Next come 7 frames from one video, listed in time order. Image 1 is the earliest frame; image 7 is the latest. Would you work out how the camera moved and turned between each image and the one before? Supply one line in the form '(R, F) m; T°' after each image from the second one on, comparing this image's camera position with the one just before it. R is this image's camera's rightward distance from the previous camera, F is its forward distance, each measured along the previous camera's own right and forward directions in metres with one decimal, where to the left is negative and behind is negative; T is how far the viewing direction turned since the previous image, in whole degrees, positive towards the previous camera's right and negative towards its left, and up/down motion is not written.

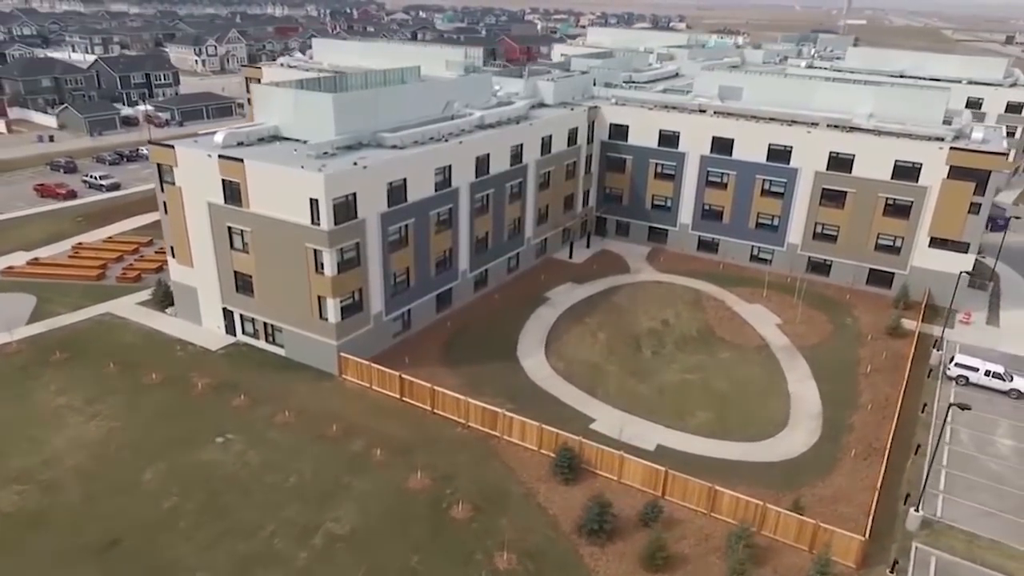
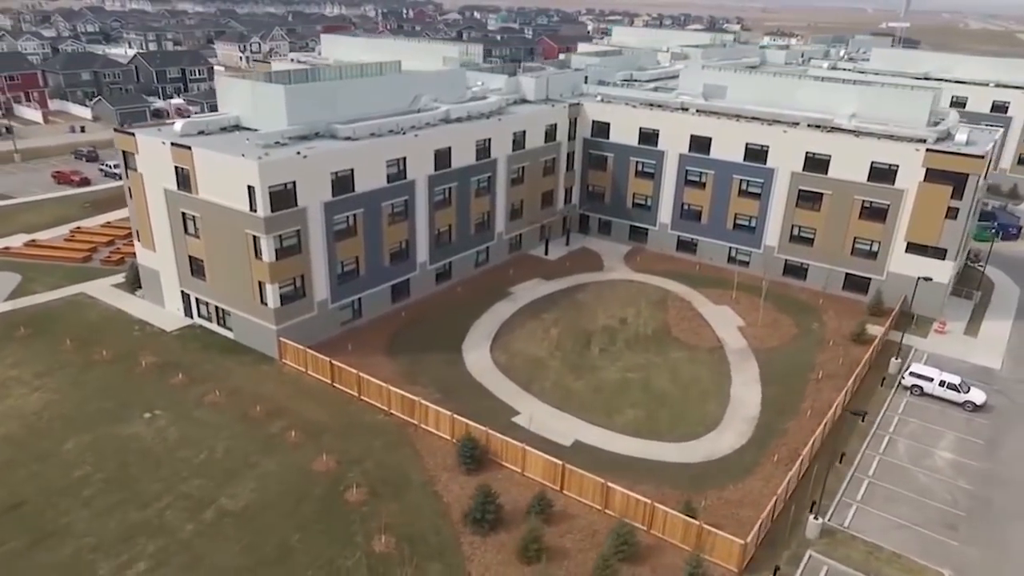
(+6.6, +0.1) m; -4°
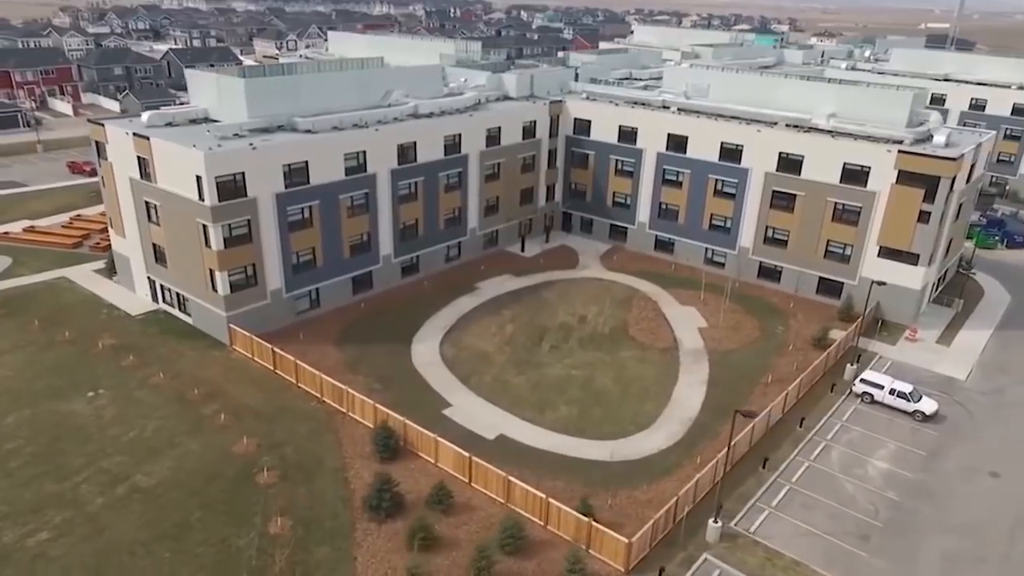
(+5.9, 0.0) m; -4°
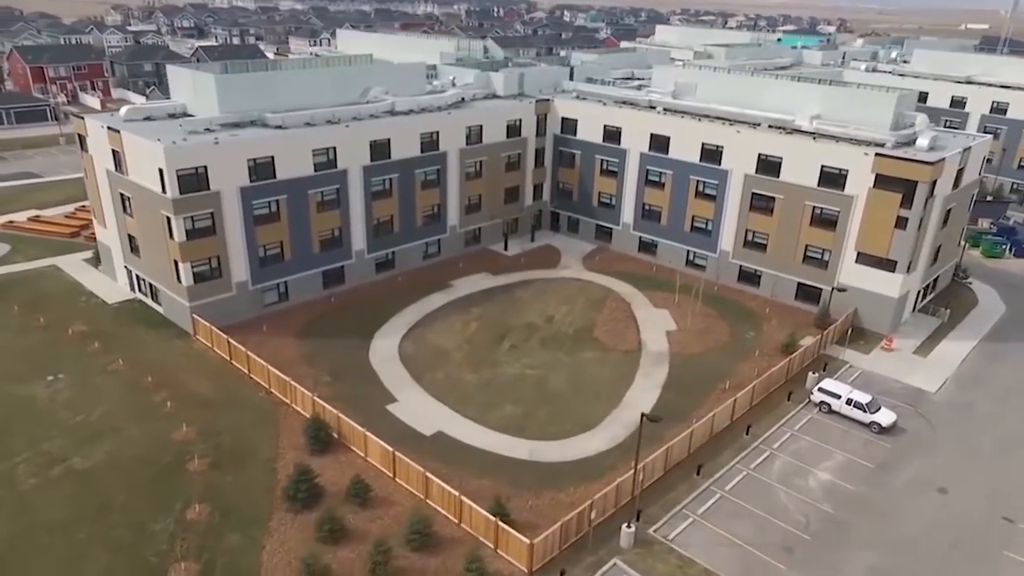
(+5.1, +0.2) m; -3°
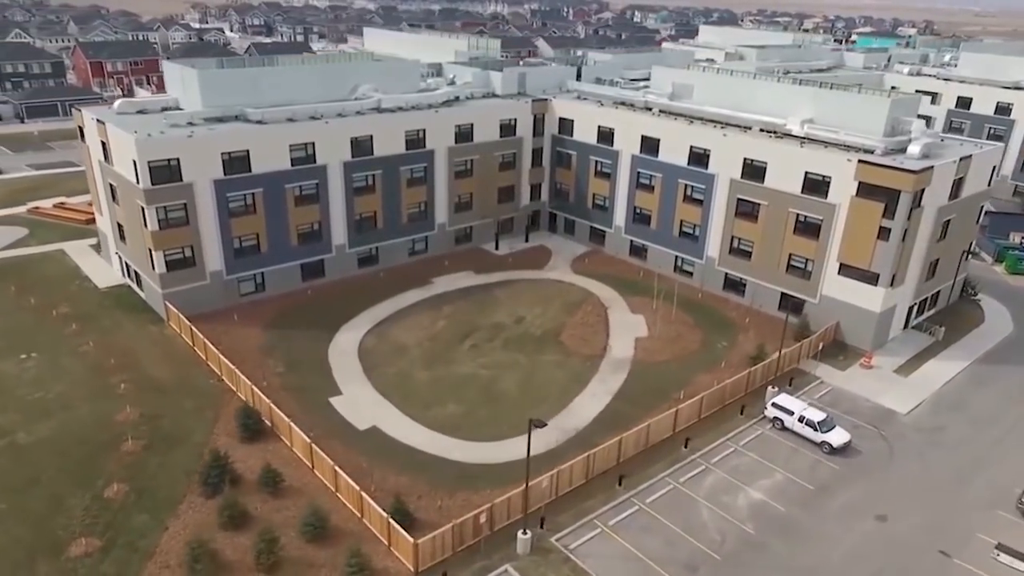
(+6.4, +0.5) m; -5°
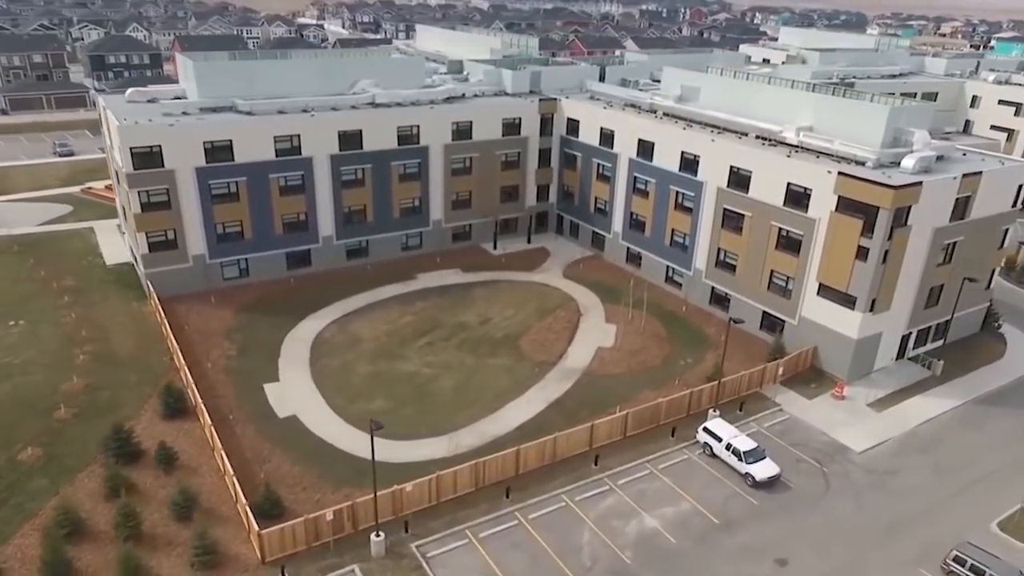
(+9.1, +1.5) m; -9°
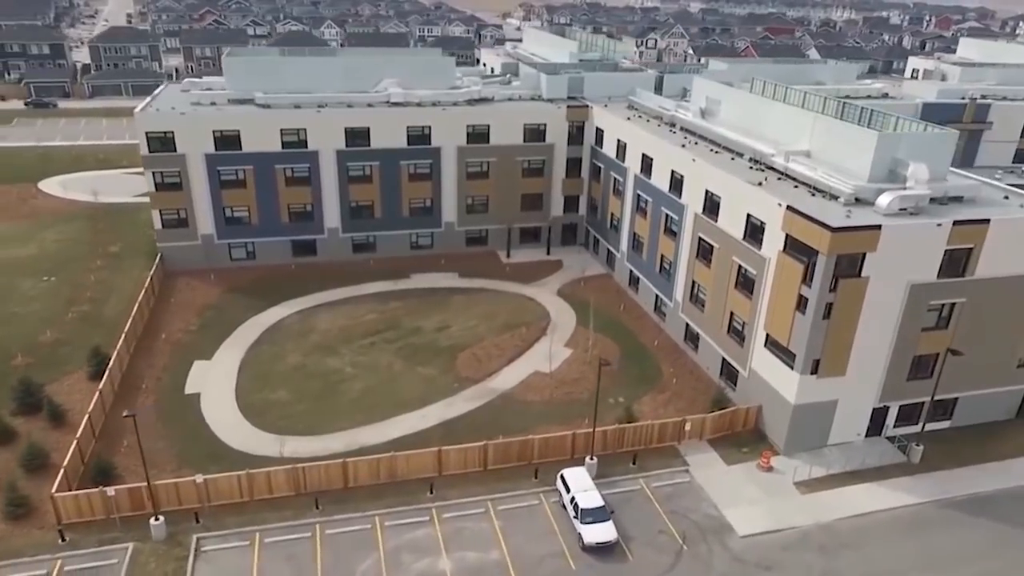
(+15.0, +3.9) m; -16°
